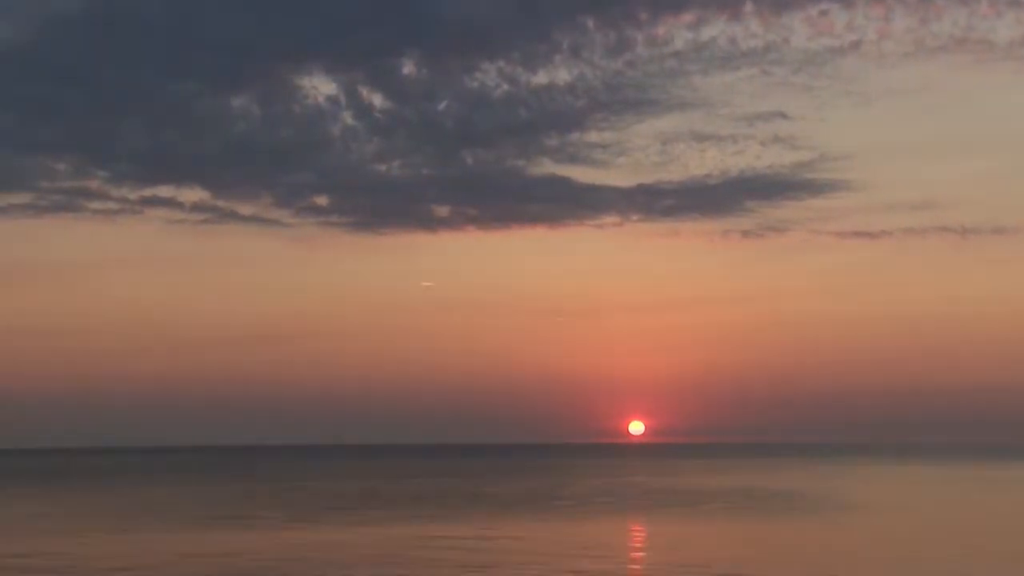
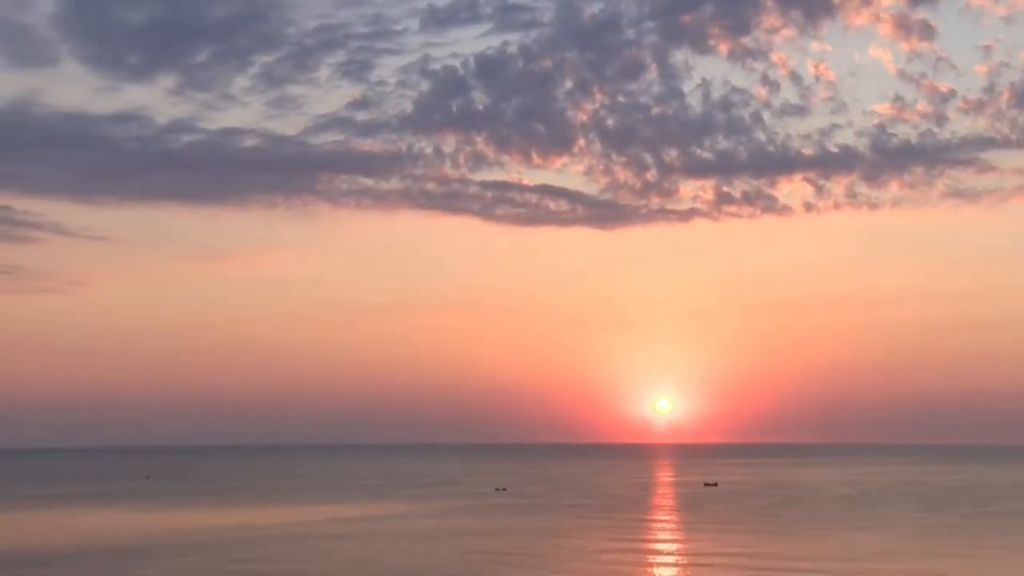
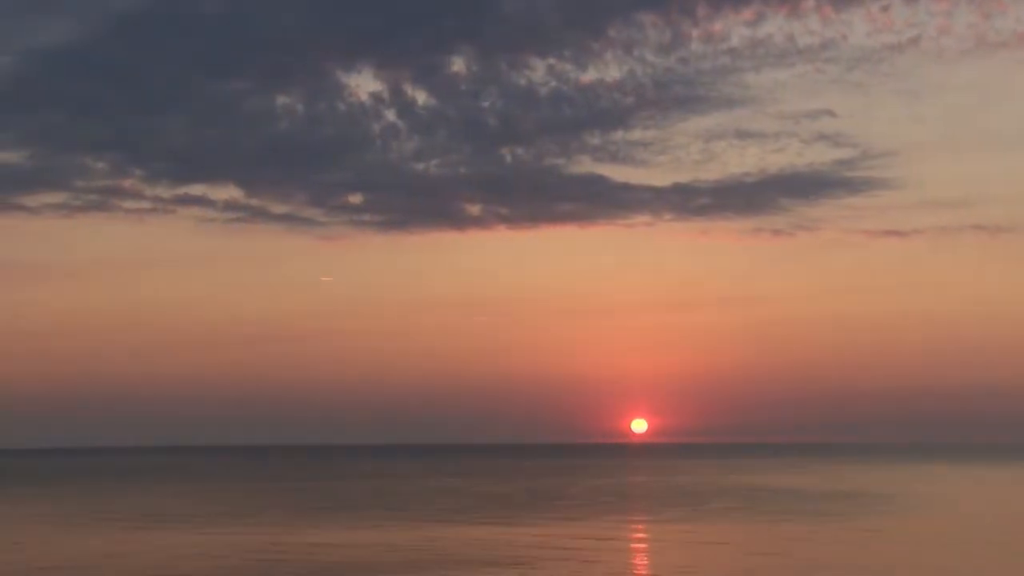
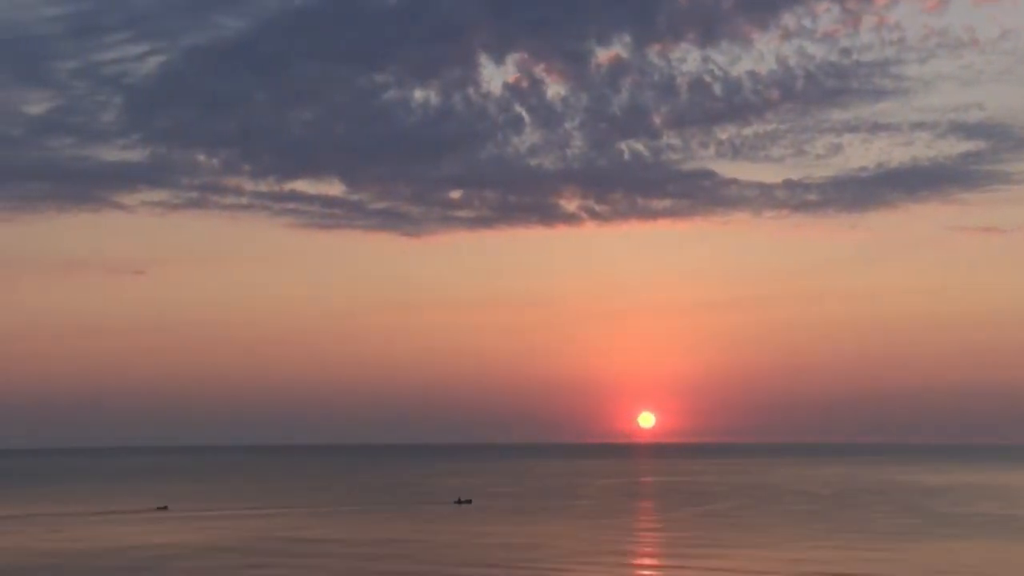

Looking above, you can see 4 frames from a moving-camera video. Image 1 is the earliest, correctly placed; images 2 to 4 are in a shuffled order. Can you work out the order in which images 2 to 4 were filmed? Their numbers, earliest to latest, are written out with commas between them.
3, 4, 2
